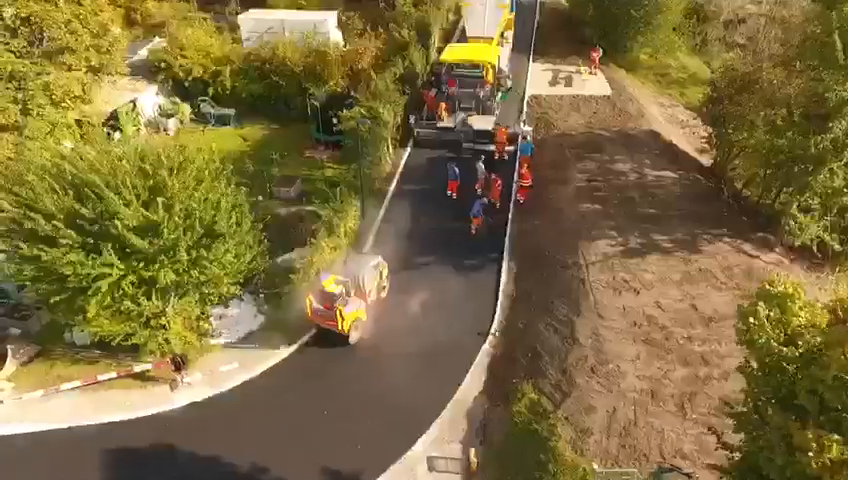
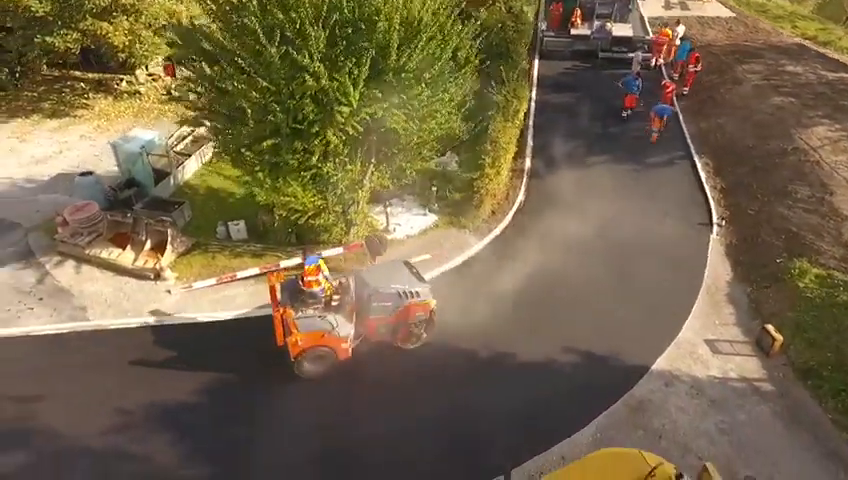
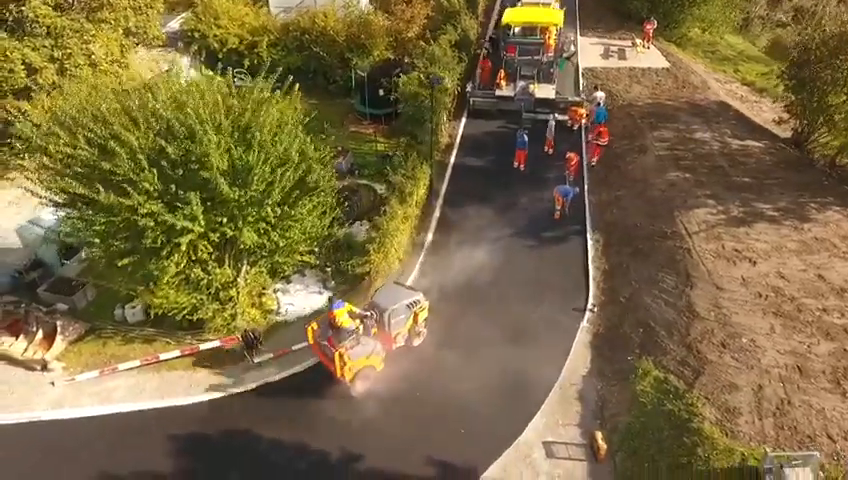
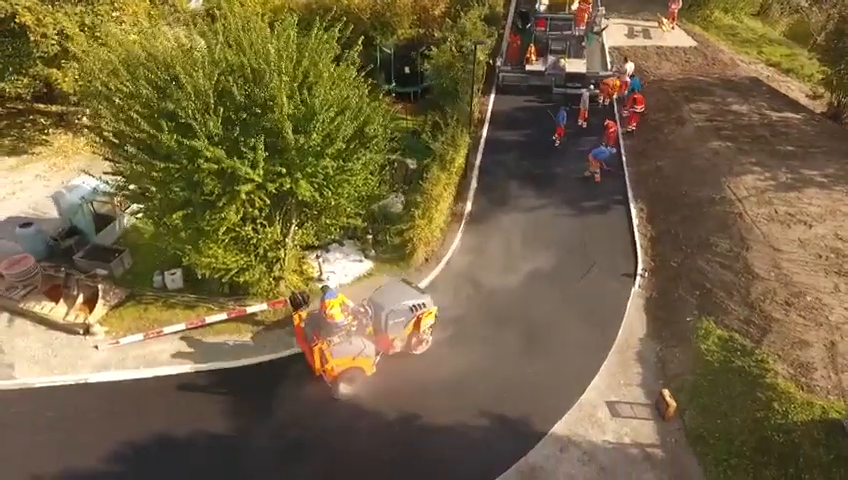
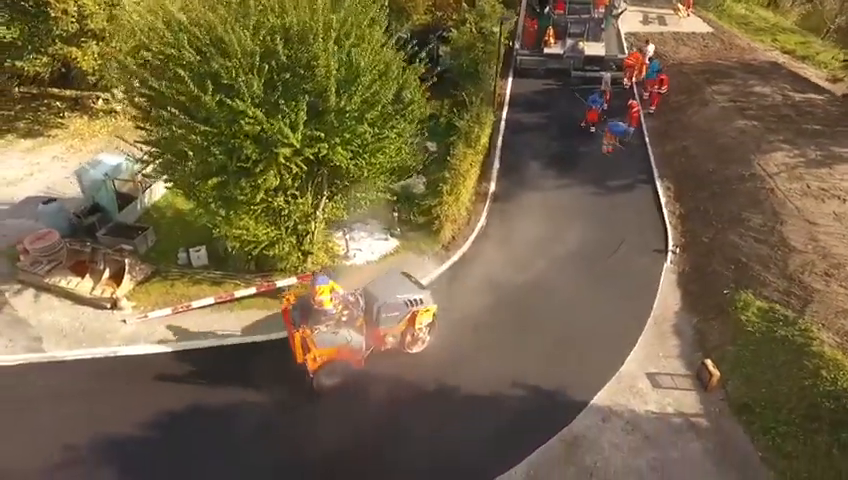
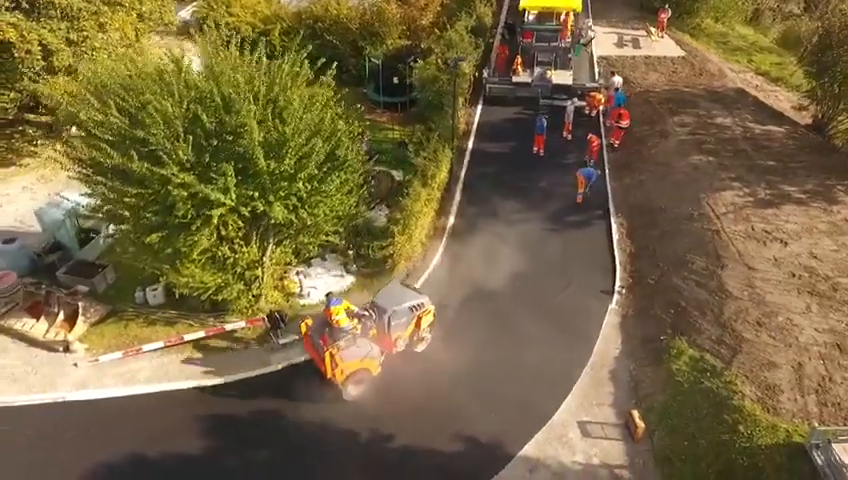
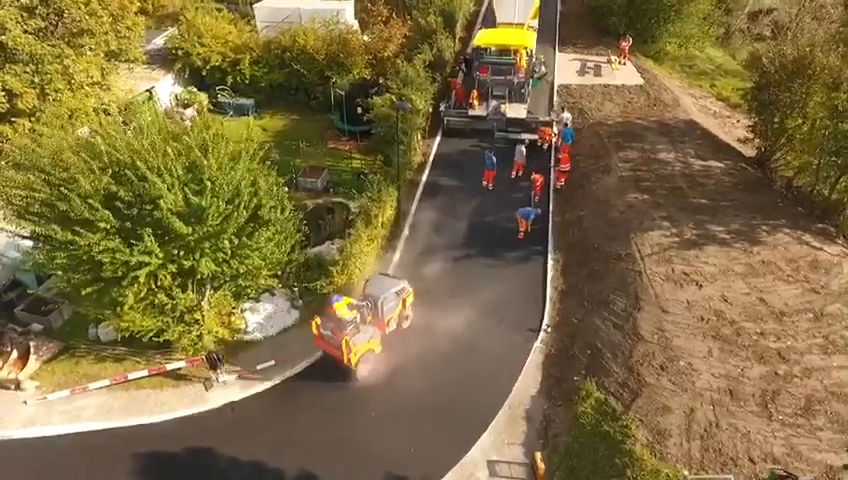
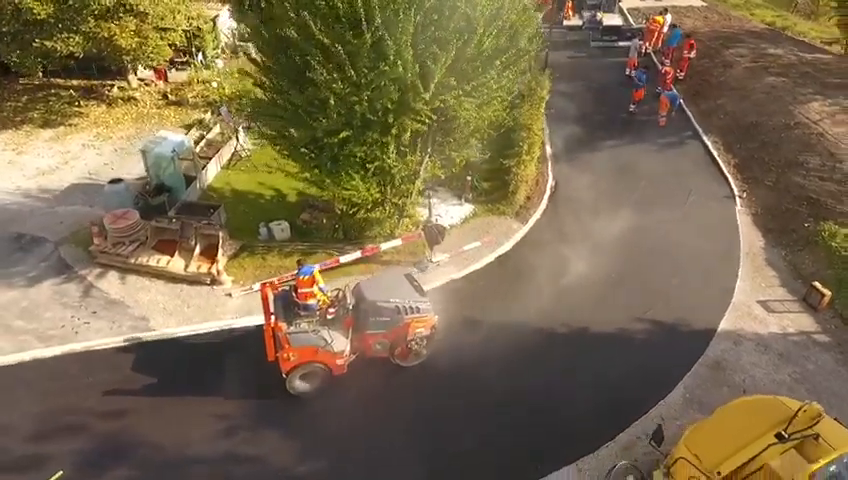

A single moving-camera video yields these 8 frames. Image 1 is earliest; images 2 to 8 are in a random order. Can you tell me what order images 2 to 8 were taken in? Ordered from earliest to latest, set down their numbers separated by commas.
7, 3, 6, 4, 5, 2, 8
